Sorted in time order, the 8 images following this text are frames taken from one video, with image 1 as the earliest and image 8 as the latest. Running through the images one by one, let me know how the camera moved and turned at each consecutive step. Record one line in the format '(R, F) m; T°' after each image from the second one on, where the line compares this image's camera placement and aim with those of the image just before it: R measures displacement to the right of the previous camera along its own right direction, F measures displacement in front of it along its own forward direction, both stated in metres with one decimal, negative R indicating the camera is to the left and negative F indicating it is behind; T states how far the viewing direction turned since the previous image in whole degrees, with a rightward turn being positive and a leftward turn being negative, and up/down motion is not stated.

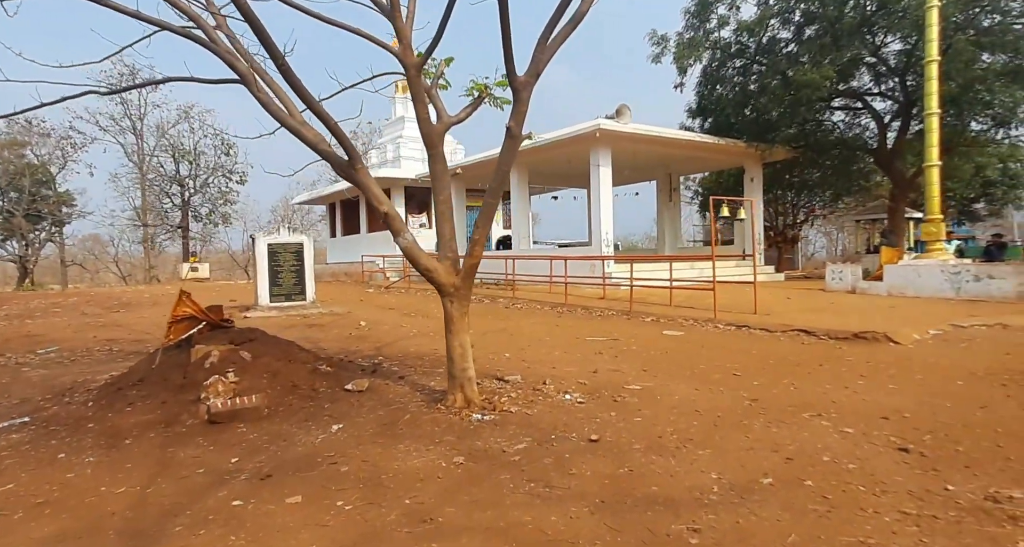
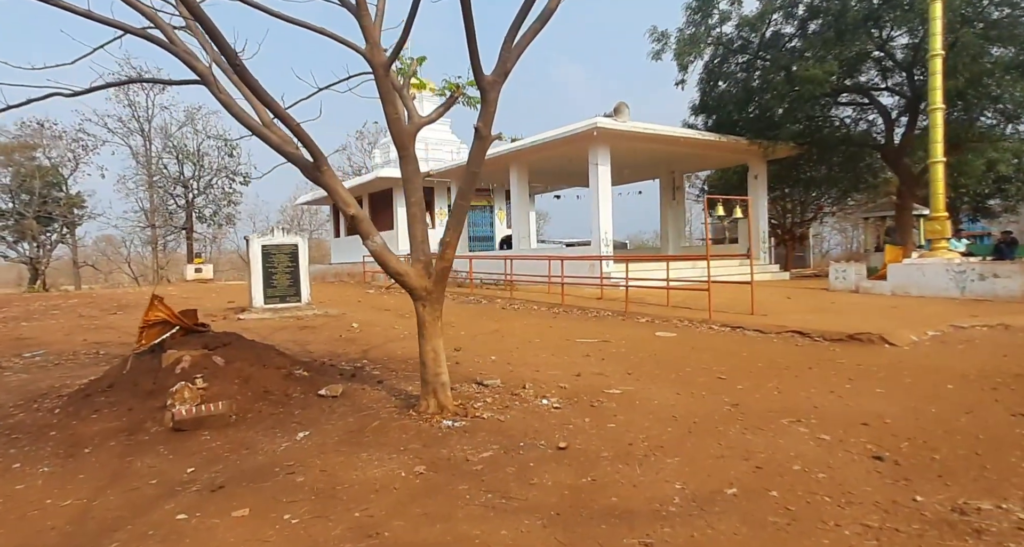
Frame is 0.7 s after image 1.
(+0.3, +0.1) m; -1°
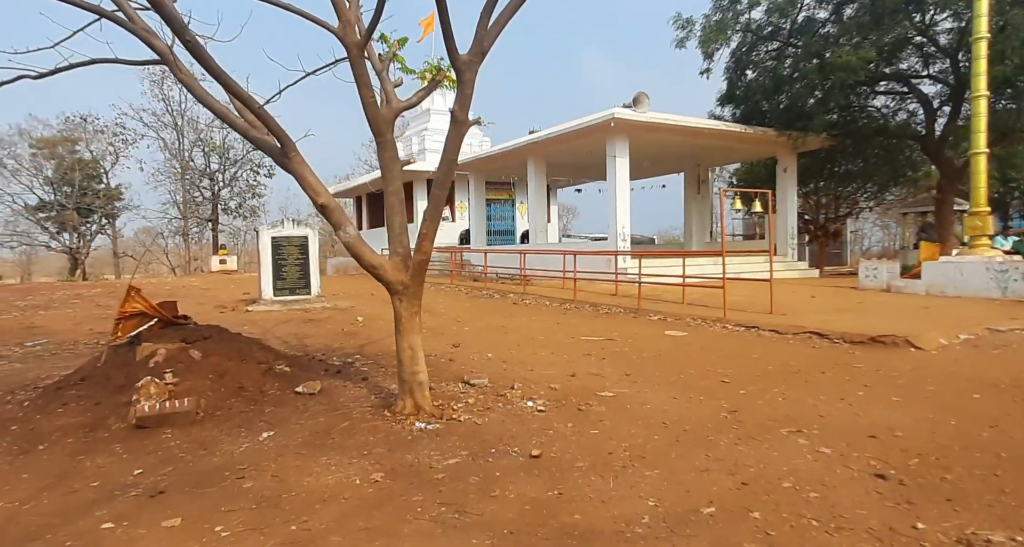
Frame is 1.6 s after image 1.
(+0.3, +0.3) m; -3°
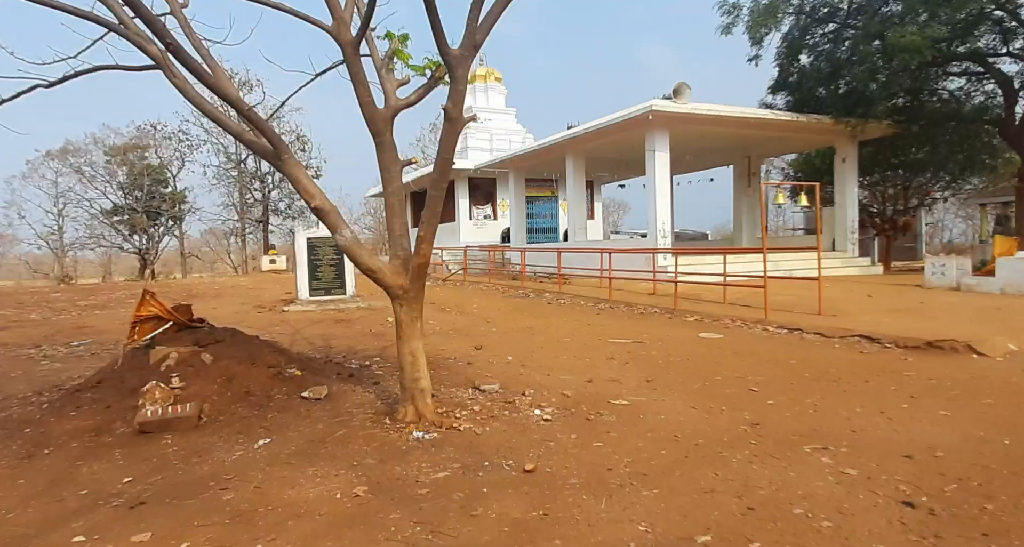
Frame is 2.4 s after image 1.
(+0.3, +0.2) m; -5°
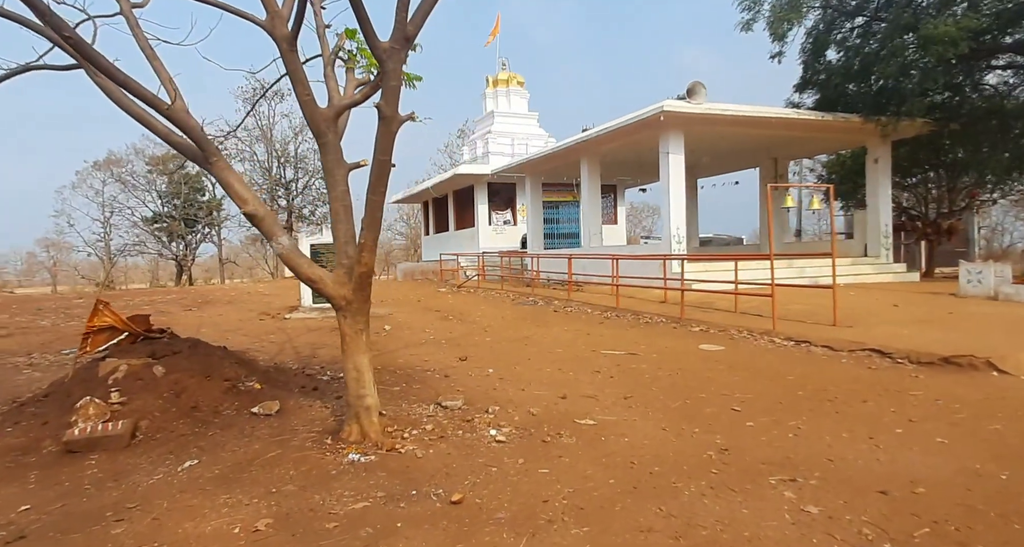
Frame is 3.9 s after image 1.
(+0.5, +0.3) m; -3°
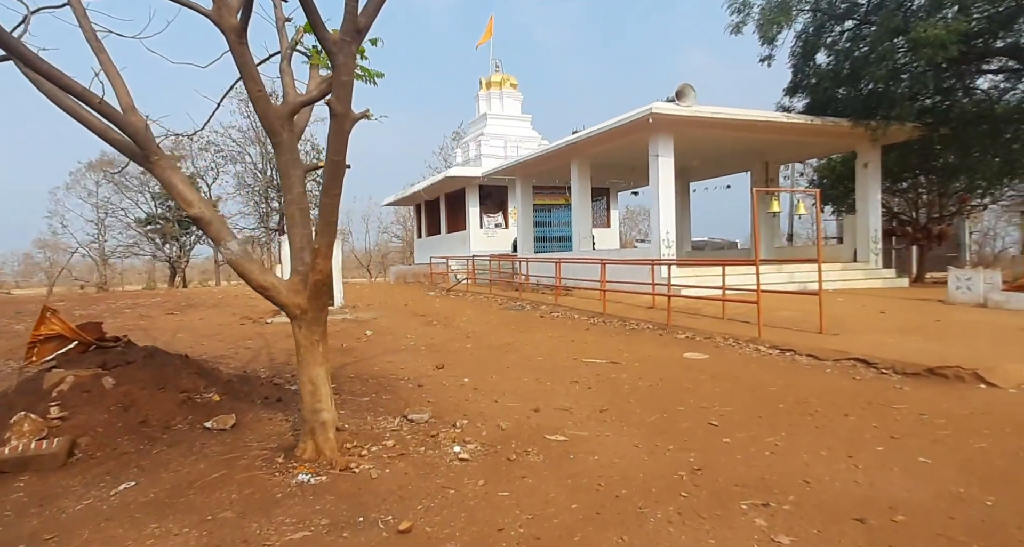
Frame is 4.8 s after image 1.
(+0.2, +0.2) m; 0°
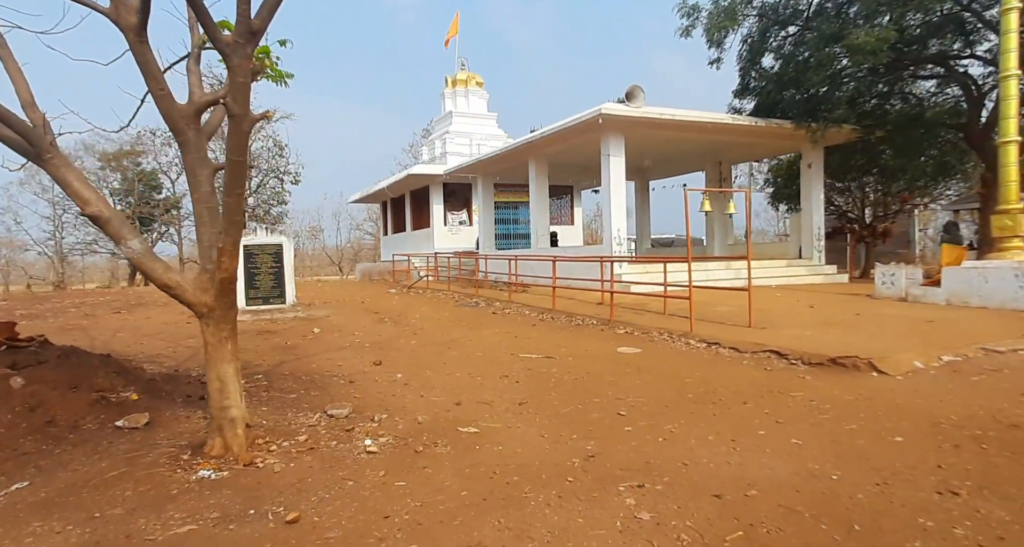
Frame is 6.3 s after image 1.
(+0.4, -0.1) m; +3°
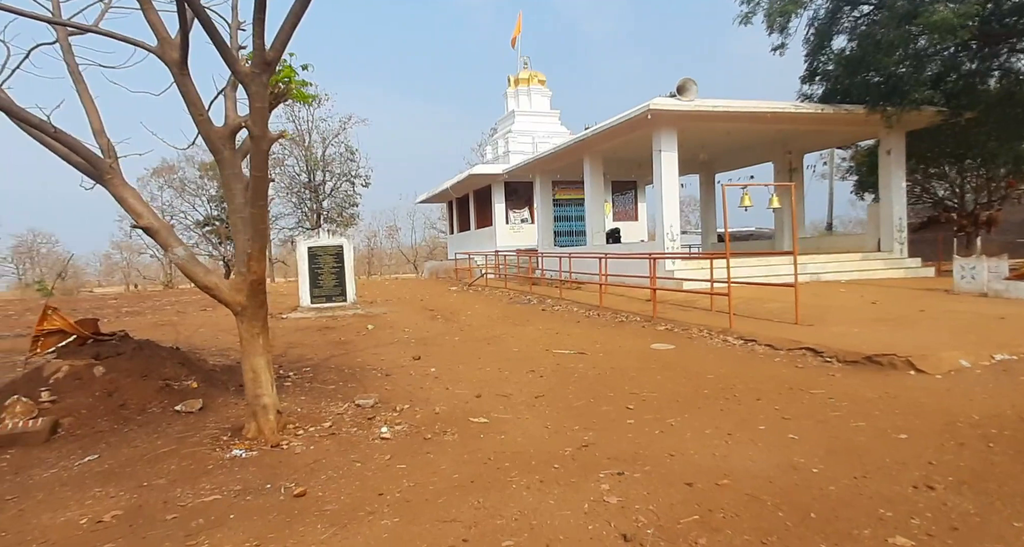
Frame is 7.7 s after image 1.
(+0.5, -0.2) m; -7°
